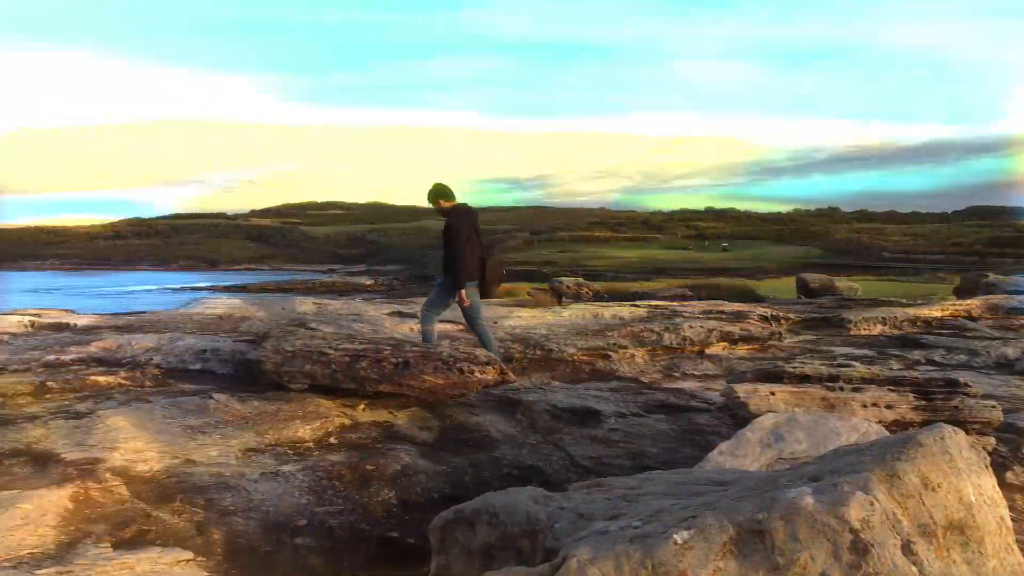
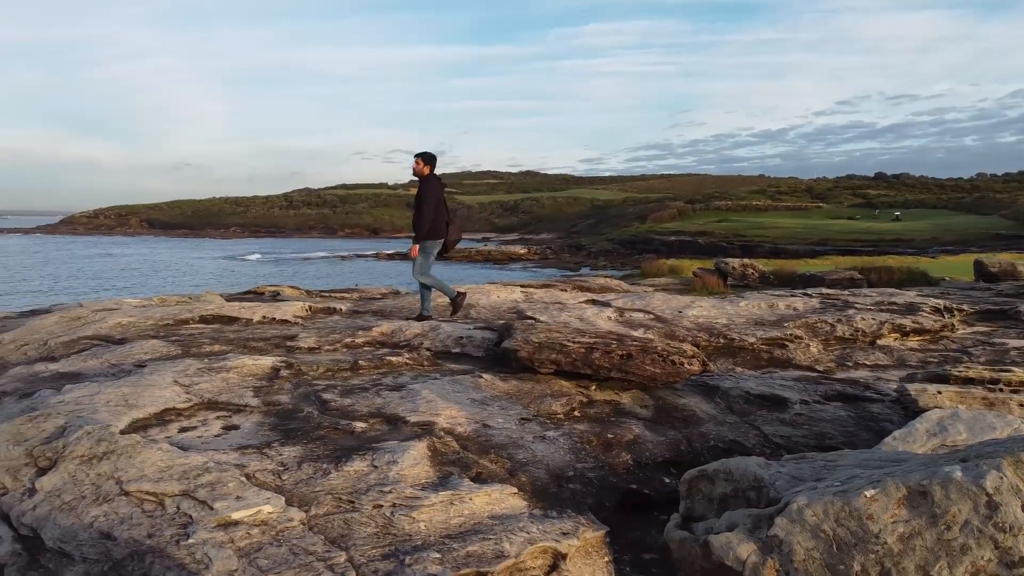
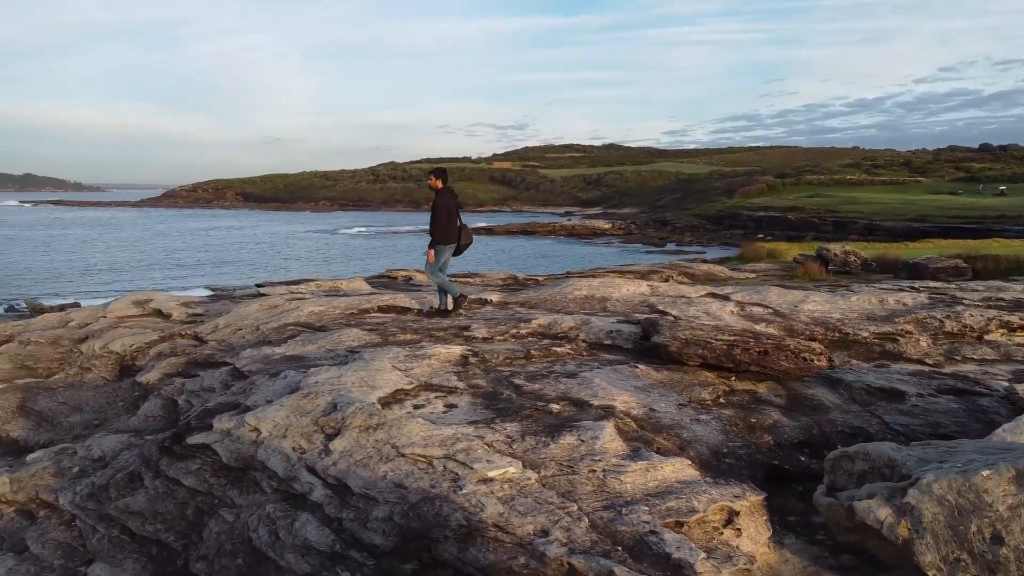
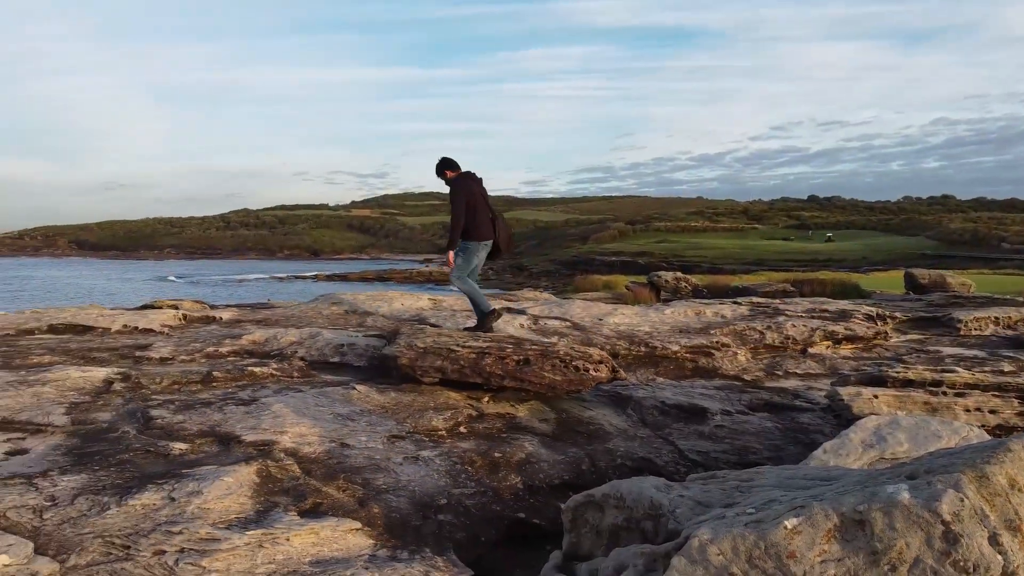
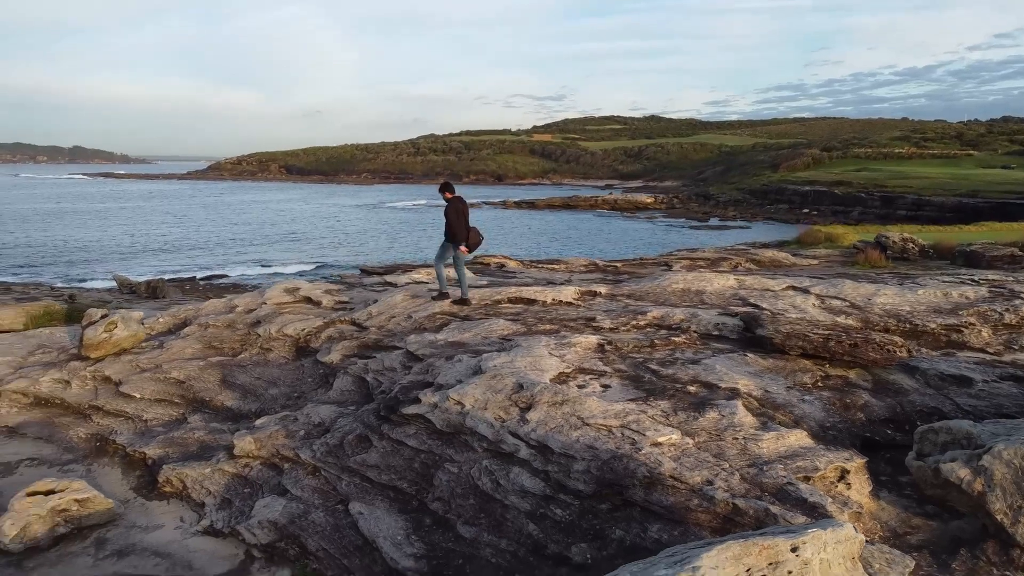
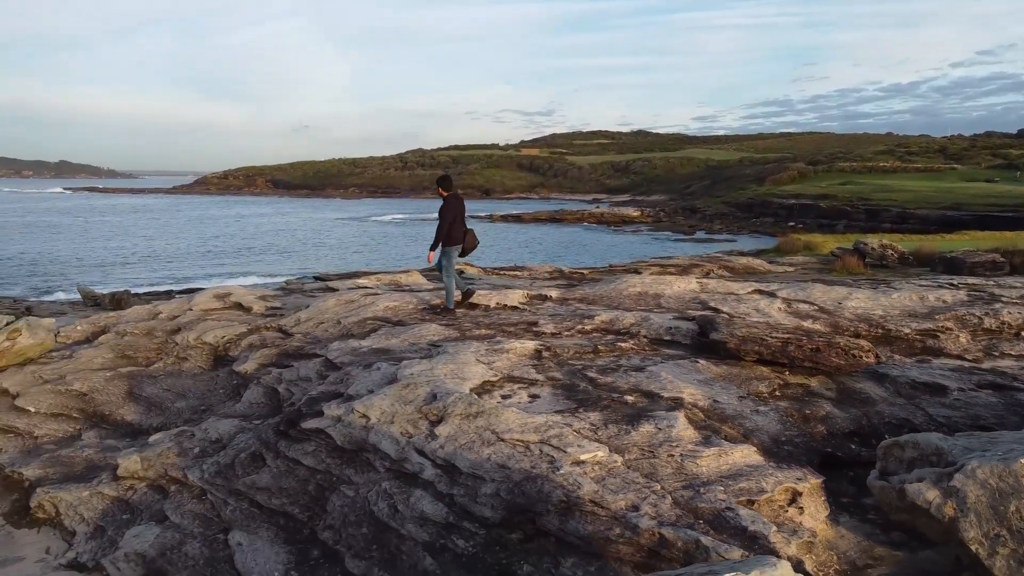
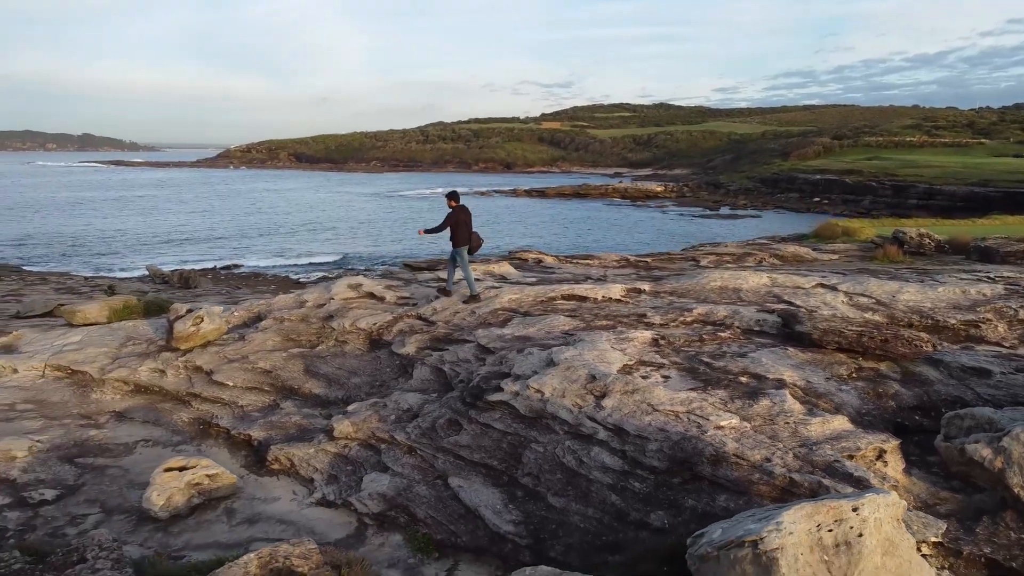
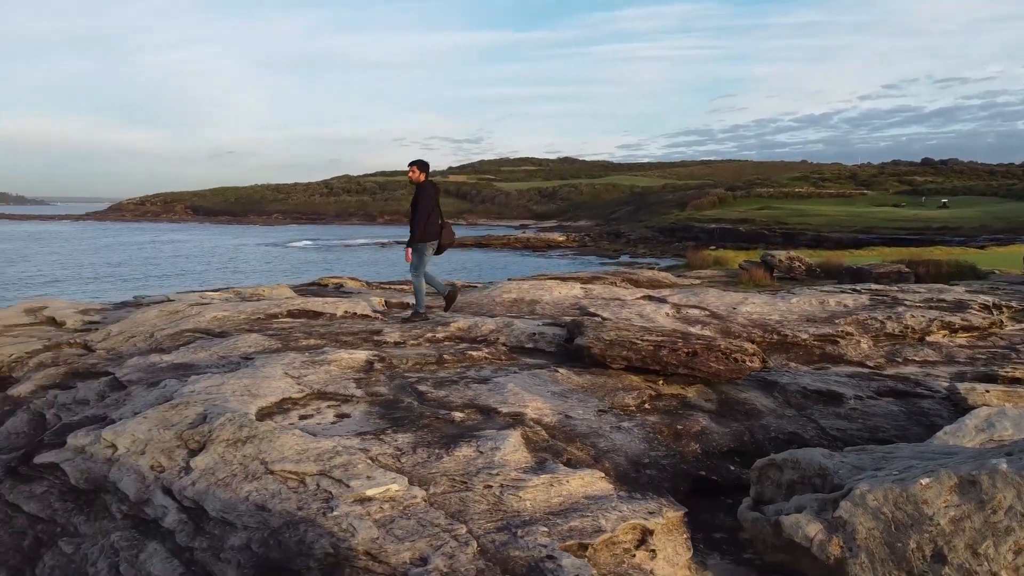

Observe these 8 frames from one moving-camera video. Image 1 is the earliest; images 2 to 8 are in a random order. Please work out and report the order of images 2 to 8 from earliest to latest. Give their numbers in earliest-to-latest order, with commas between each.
4, 2, 8, 3, 6, 5, 7
